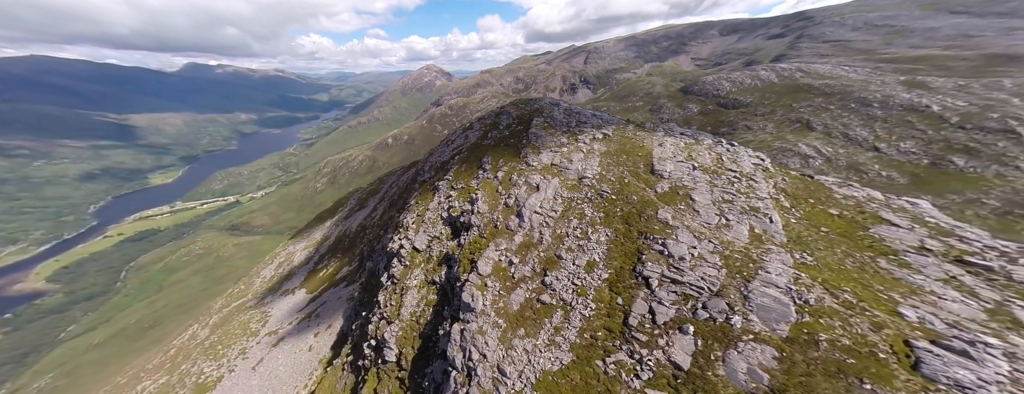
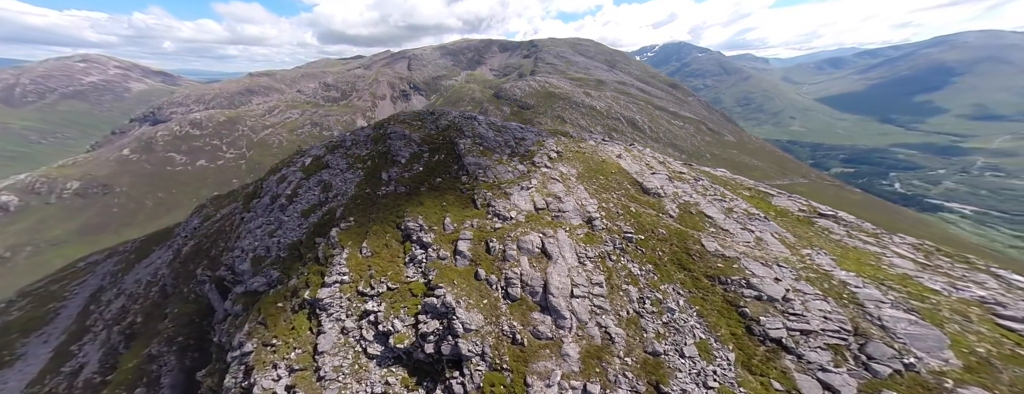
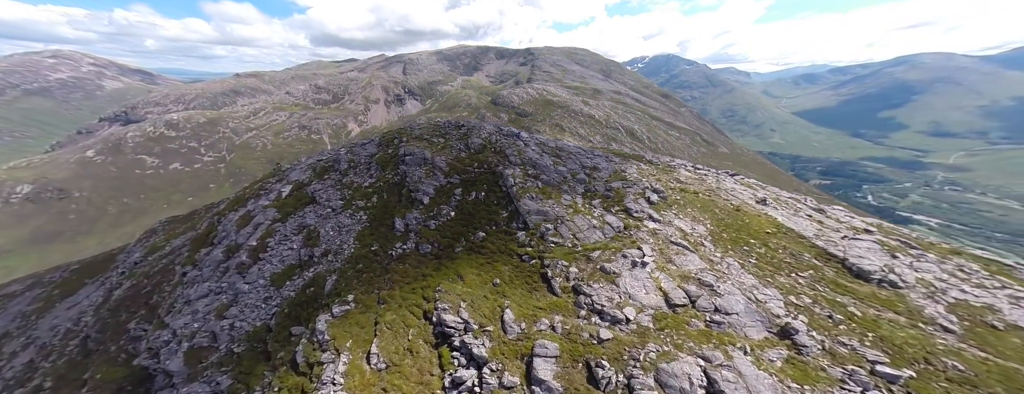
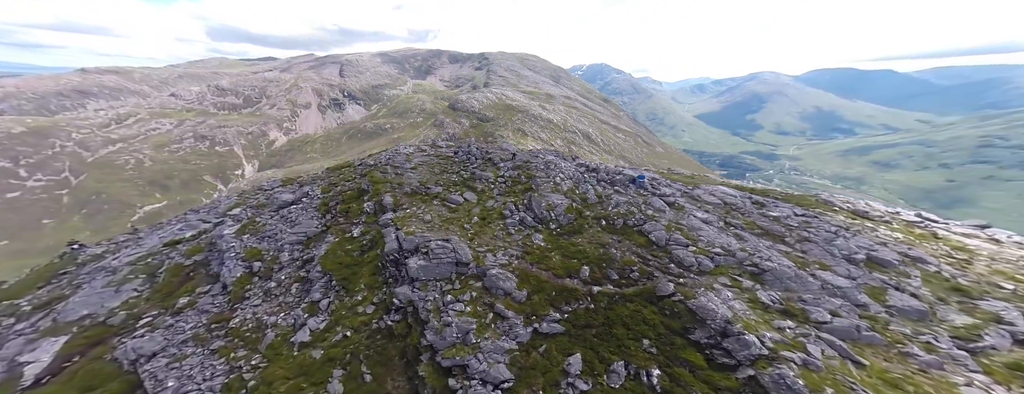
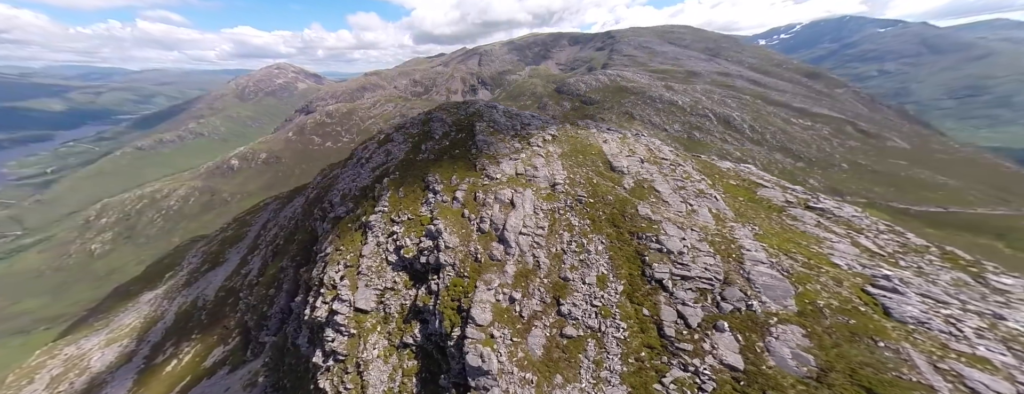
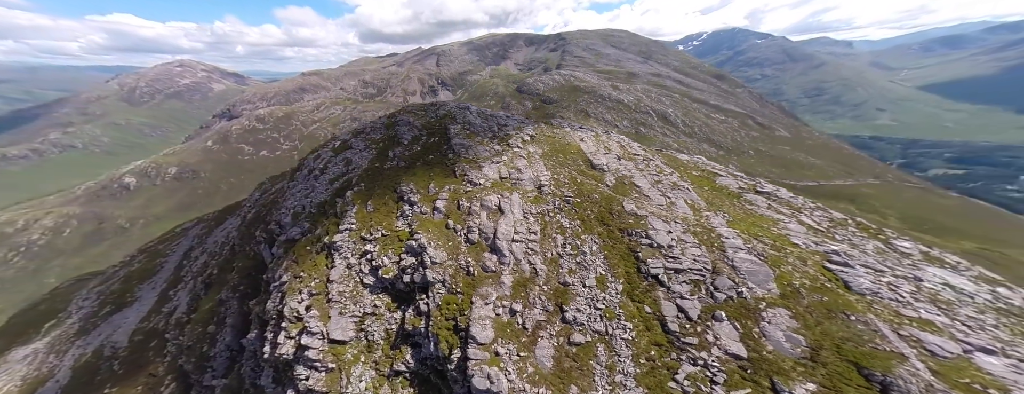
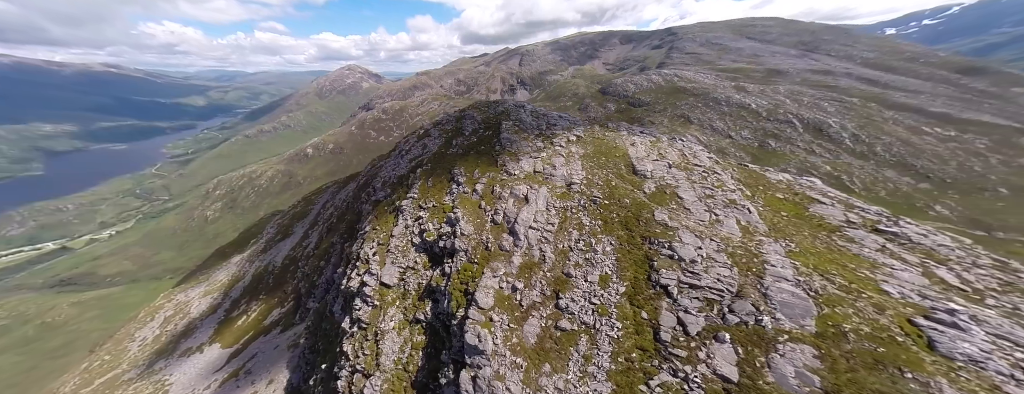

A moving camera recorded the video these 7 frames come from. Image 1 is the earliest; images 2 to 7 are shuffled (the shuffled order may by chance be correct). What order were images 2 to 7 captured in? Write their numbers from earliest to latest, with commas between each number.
7, 5, 6, 2, 3, 4
